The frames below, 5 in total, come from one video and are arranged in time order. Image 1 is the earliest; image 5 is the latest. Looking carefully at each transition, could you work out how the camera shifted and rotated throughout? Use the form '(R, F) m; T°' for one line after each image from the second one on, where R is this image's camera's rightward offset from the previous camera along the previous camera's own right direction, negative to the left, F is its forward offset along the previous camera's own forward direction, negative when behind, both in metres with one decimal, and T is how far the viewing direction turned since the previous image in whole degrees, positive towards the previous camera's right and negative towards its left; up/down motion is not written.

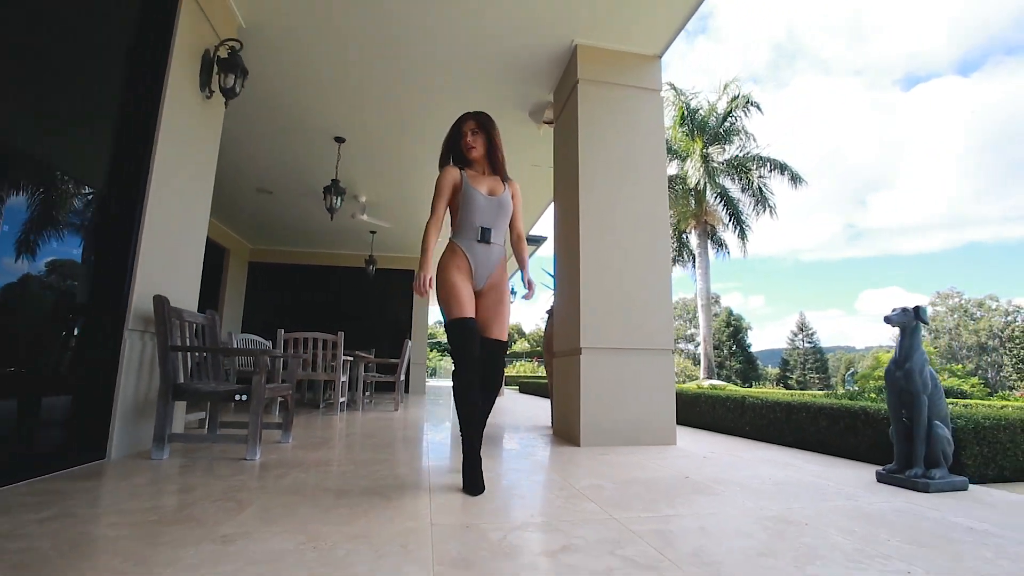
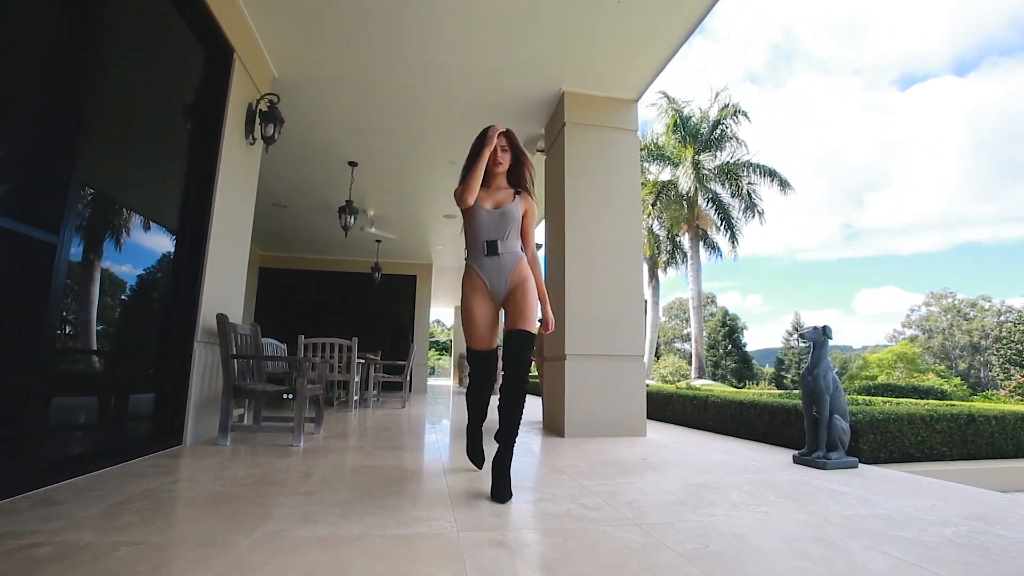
(0.0, -0.5) m; 0°
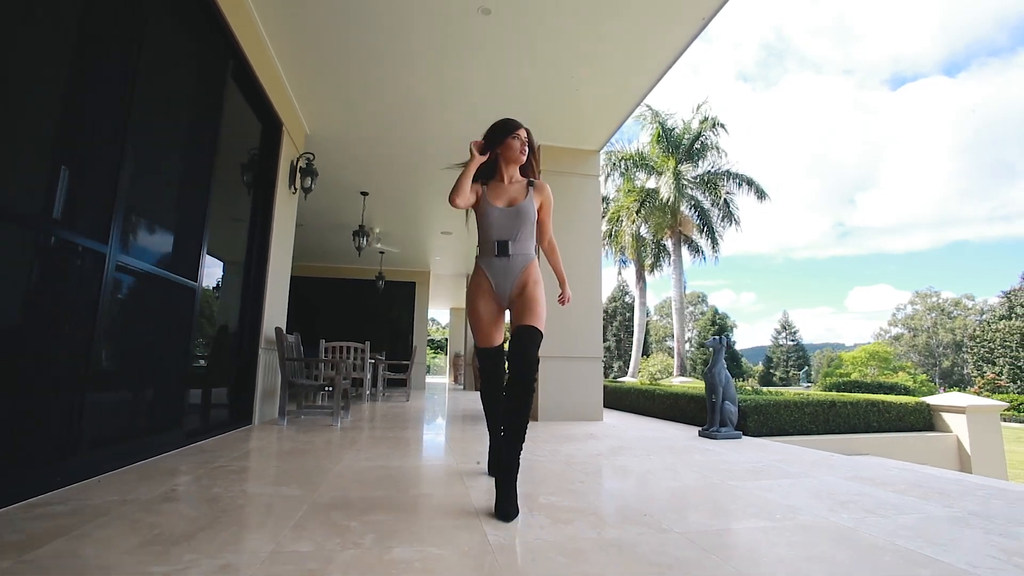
(+0.1, -0.9) m; +1°
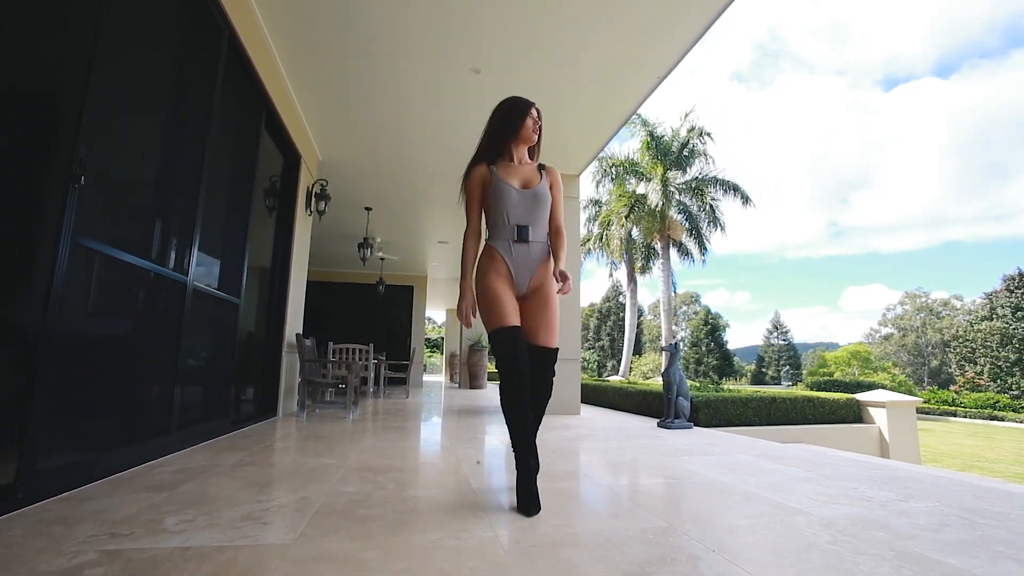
(+0.1, -0.6) m; +1°
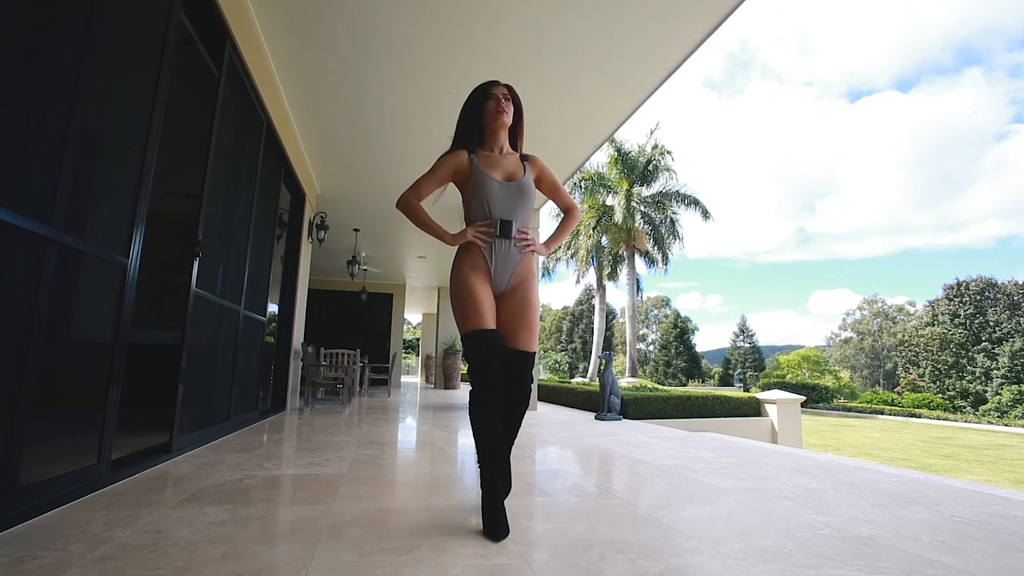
(+0.1, -1.0) m; +3°
